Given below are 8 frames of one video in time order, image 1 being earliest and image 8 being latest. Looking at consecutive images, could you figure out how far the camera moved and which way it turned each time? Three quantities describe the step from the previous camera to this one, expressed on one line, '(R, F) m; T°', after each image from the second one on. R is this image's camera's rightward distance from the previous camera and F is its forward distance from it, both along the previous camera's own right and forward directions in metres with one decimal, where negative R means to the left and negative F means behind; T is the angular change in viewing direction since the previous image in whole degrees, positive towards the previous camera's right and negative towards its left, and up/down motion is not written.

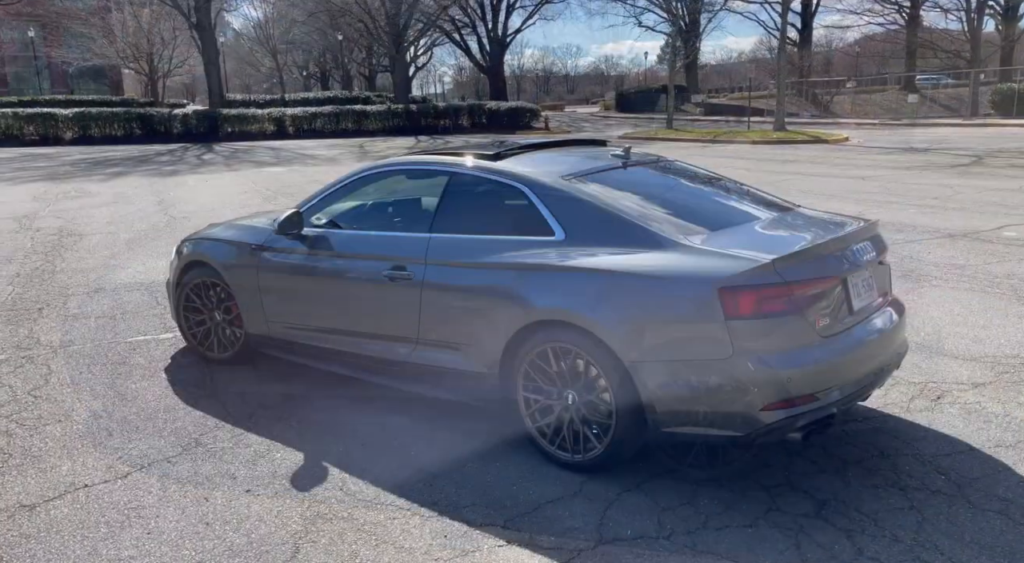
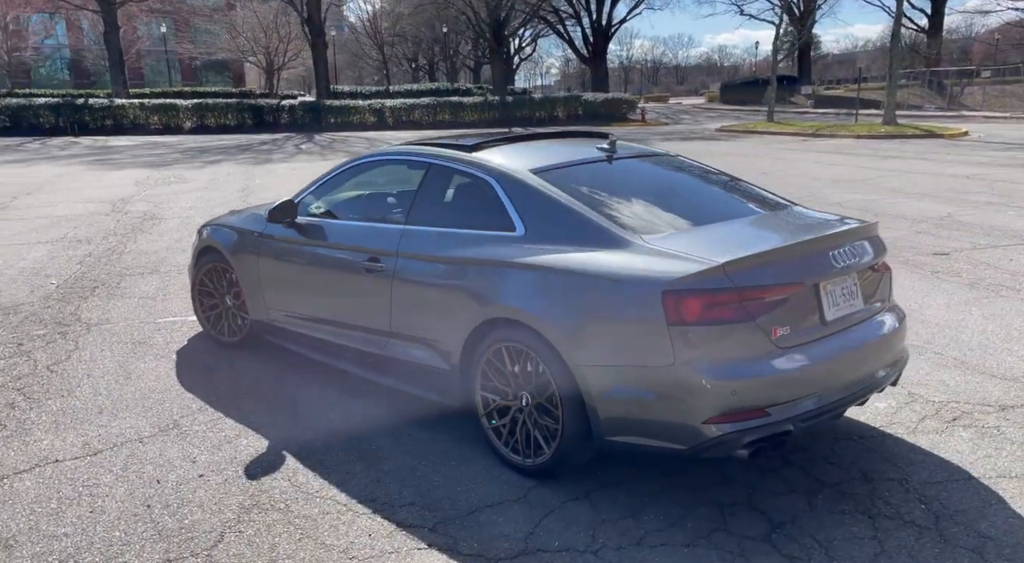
(+0.7, +0.2) m; -7°
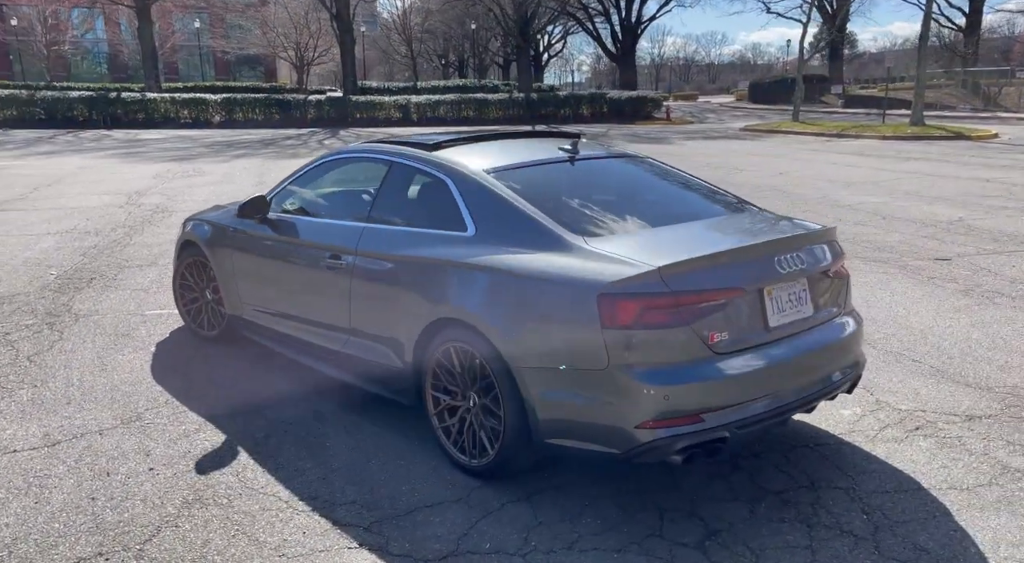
(+0.4, 0.0) m; -2°
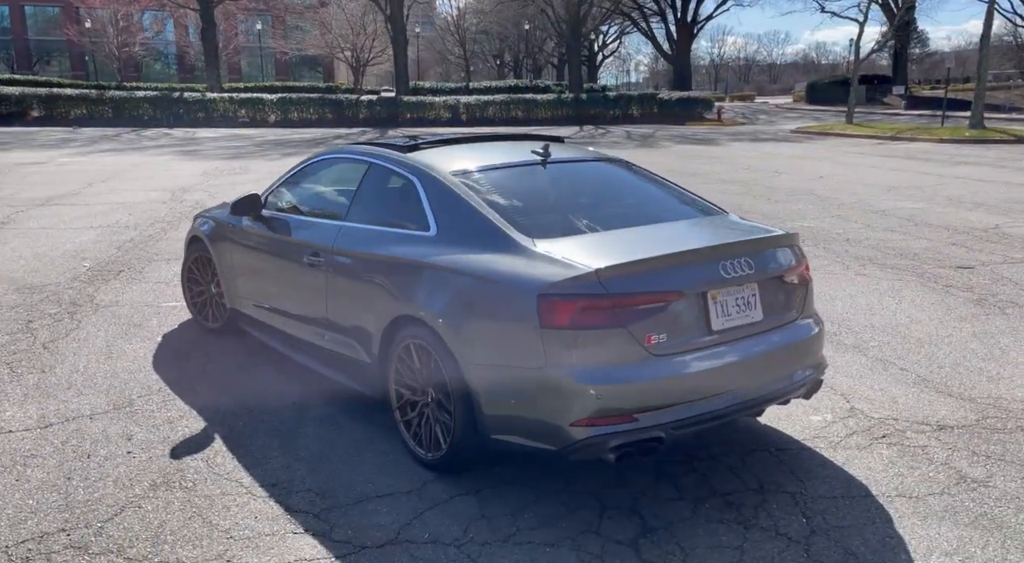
(+0.5, -0.1) m; -4°
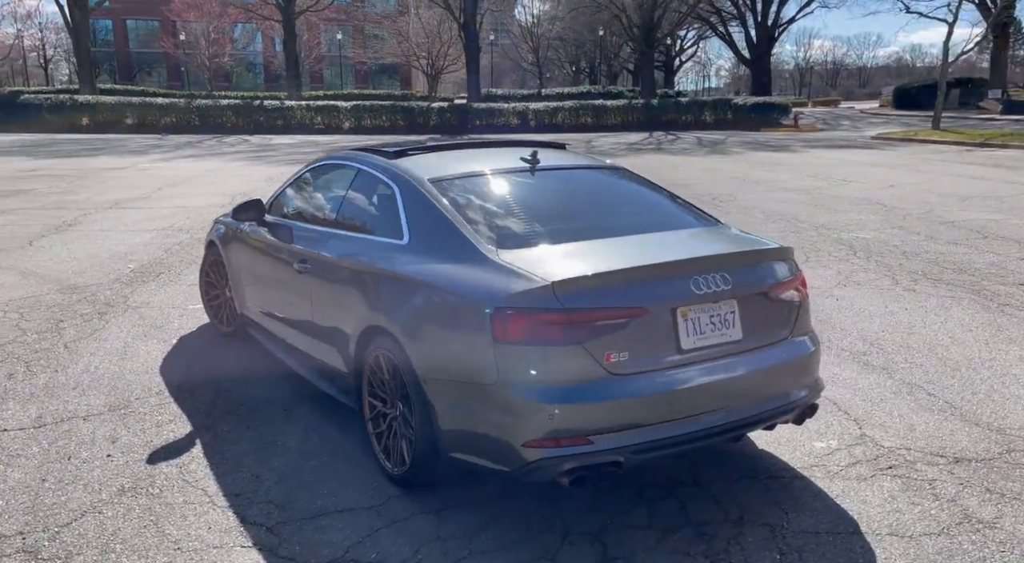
(+0.5, +0.2) m; -5°
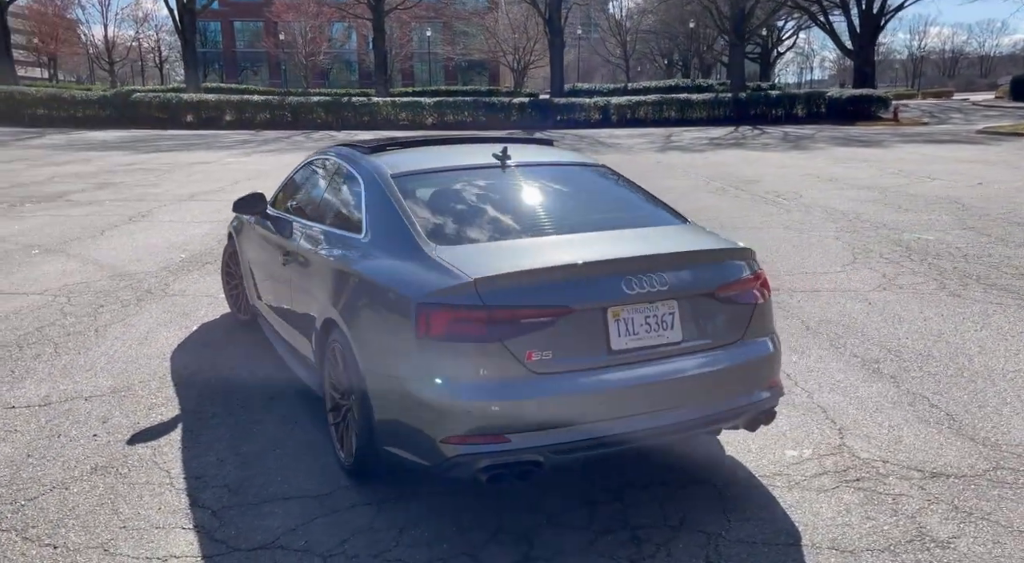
(+0.7, +0.1) m; -7°
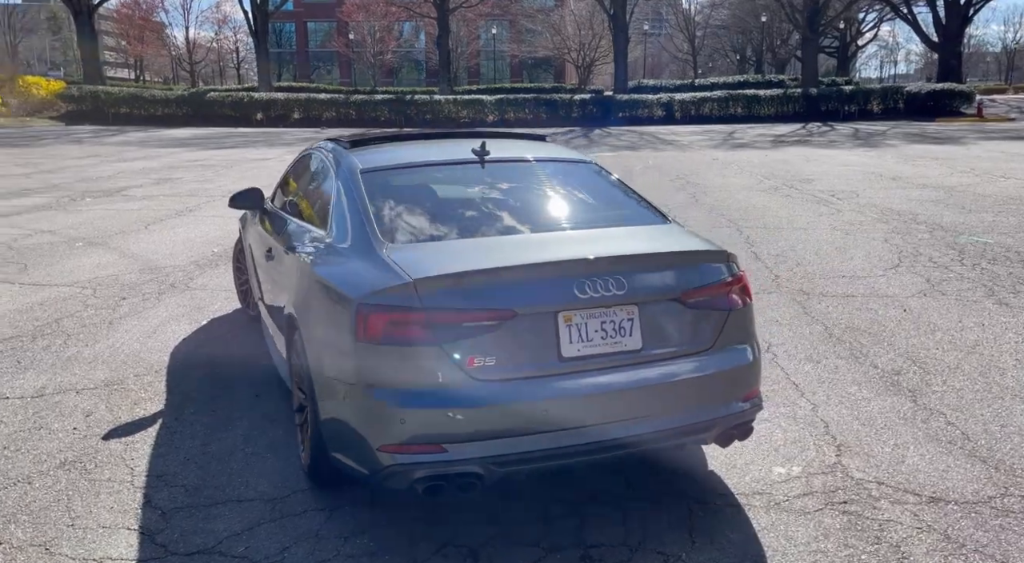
(+0.5, +0.2) m; -5°
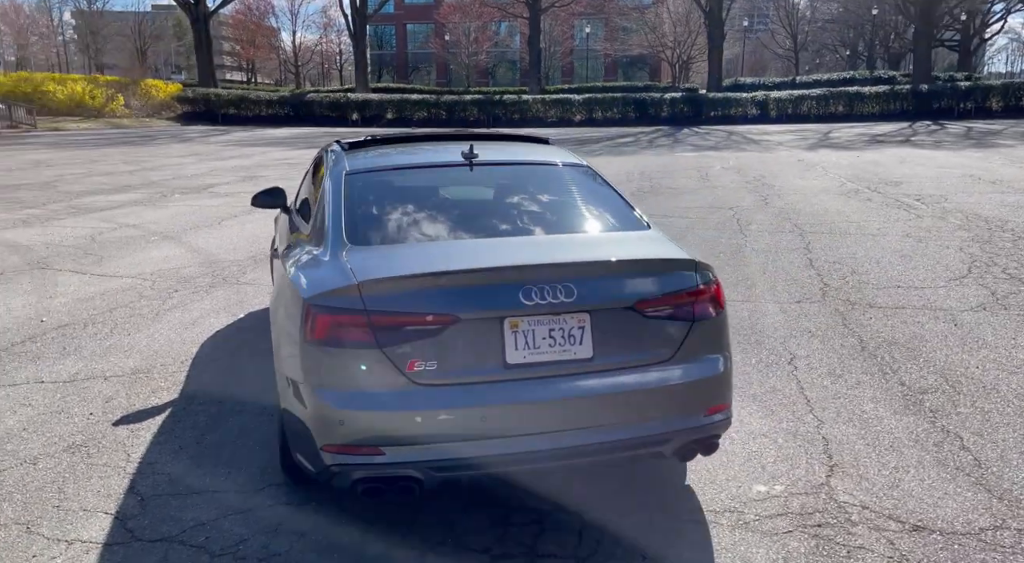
(+0.6, +0.1) m; -7°
